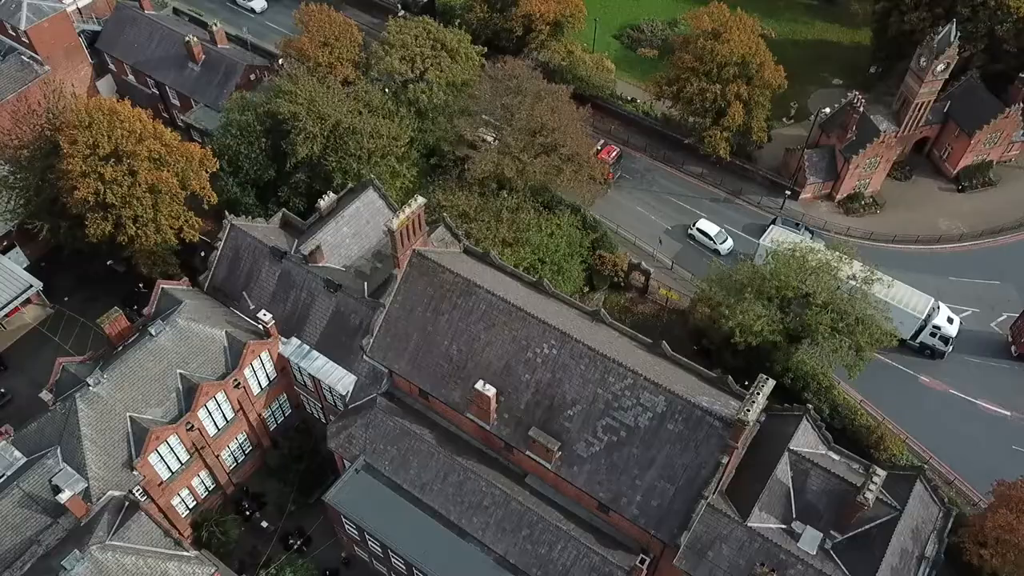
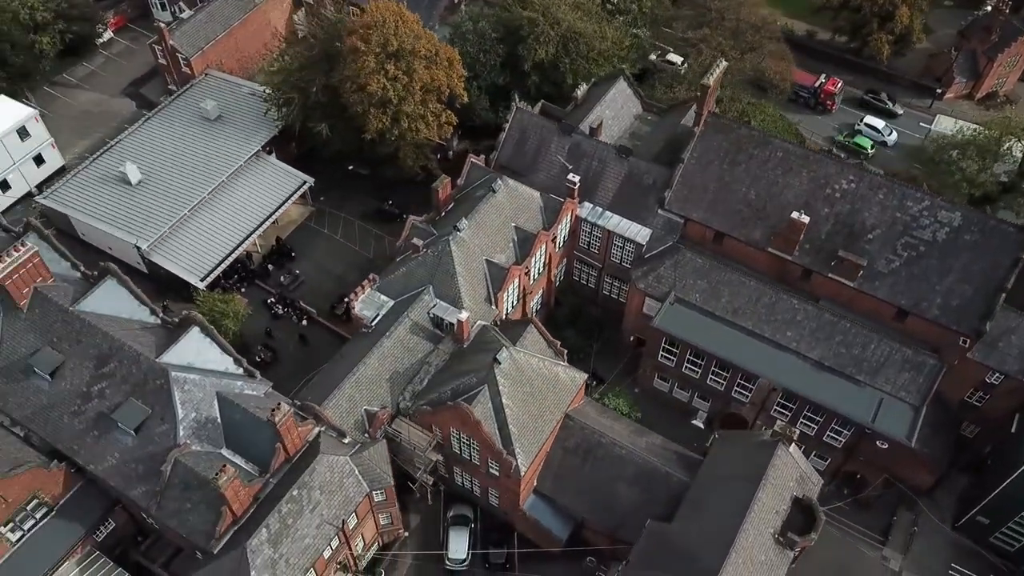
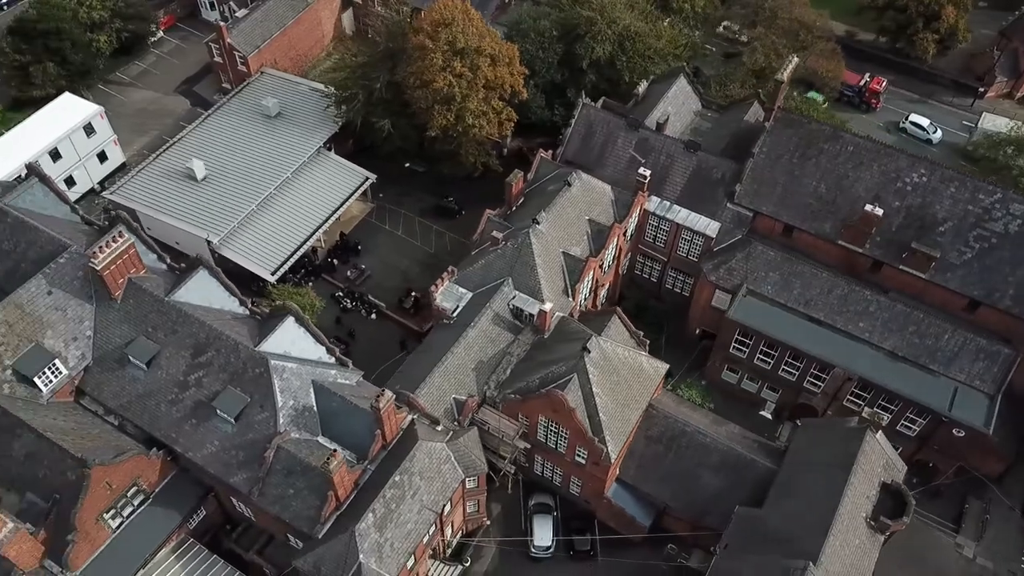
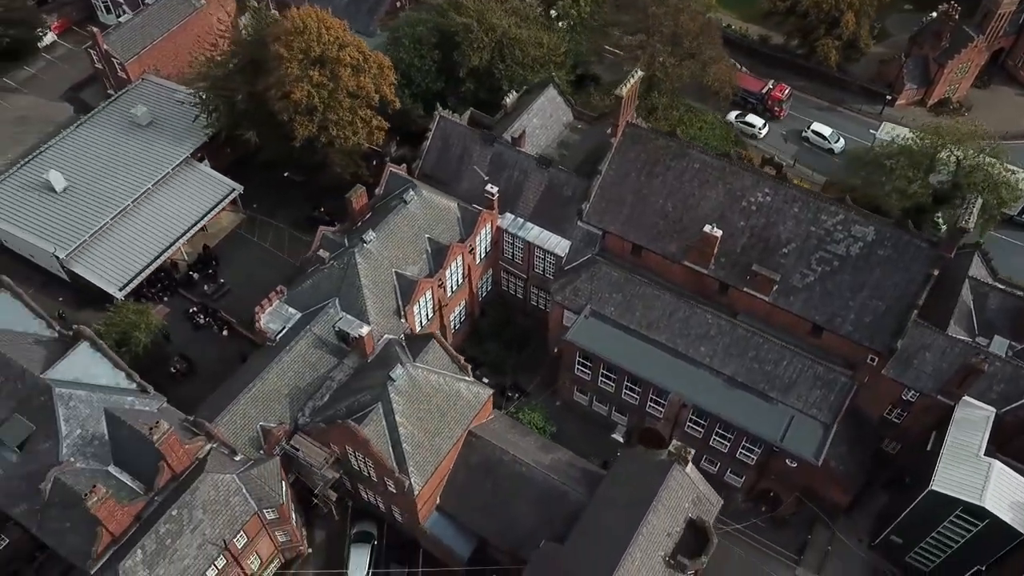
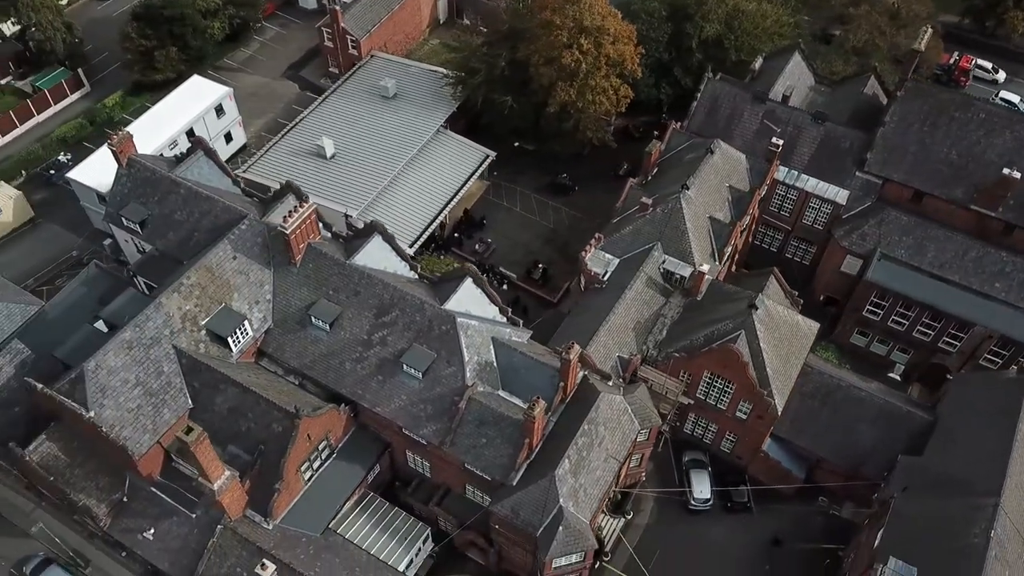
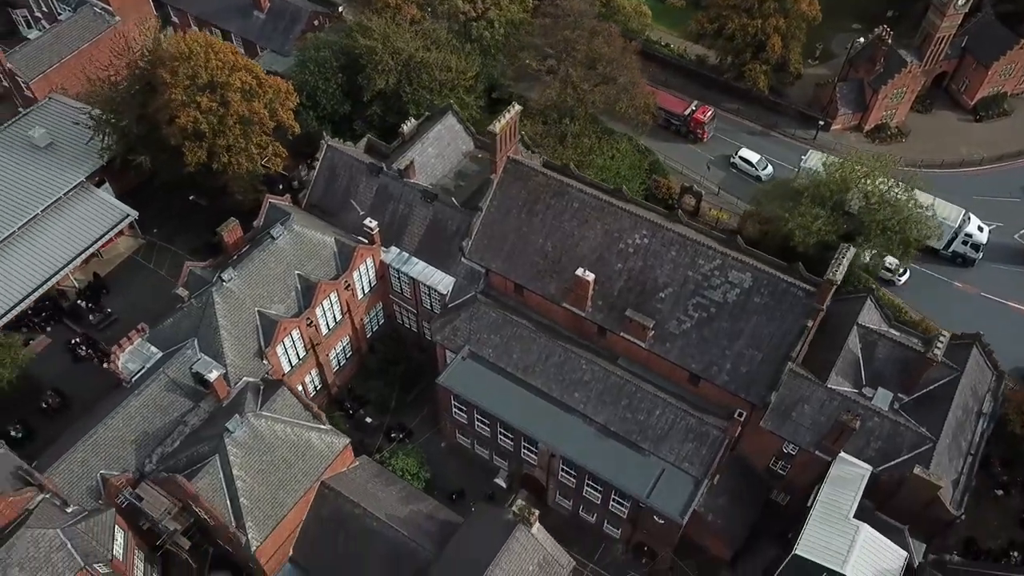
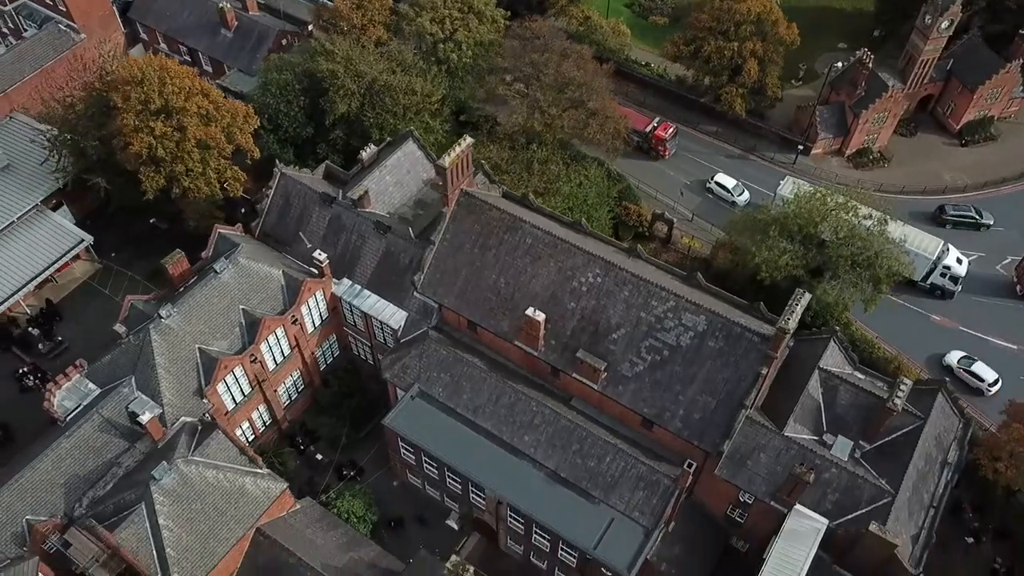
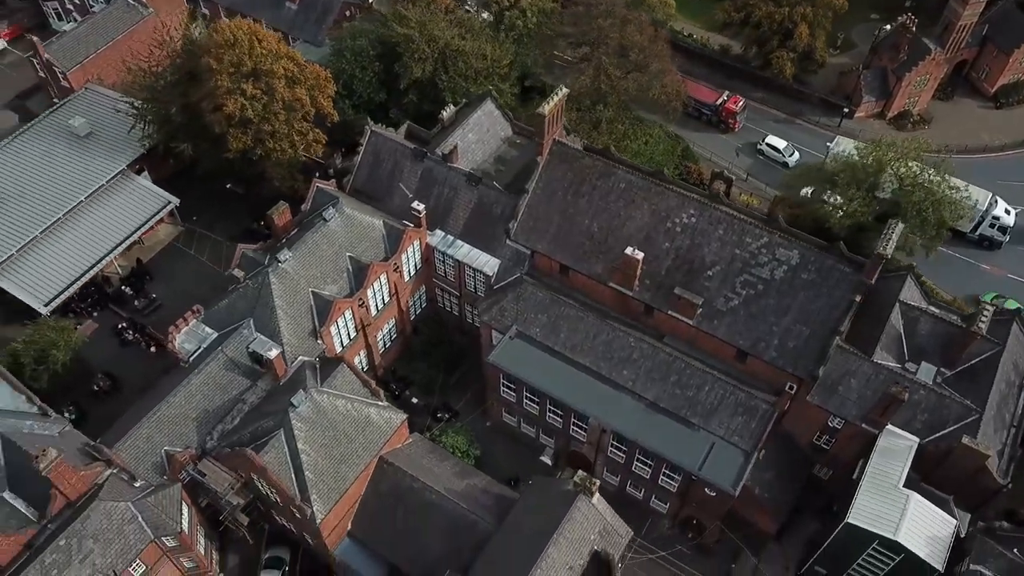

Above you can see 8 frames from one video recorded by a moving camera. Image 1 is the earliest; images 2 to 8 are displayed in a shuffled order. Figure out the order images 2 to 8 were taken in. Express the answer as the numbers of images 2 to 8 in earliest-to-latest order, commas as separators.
7, 6, 8, 4, 2, 3, 5
